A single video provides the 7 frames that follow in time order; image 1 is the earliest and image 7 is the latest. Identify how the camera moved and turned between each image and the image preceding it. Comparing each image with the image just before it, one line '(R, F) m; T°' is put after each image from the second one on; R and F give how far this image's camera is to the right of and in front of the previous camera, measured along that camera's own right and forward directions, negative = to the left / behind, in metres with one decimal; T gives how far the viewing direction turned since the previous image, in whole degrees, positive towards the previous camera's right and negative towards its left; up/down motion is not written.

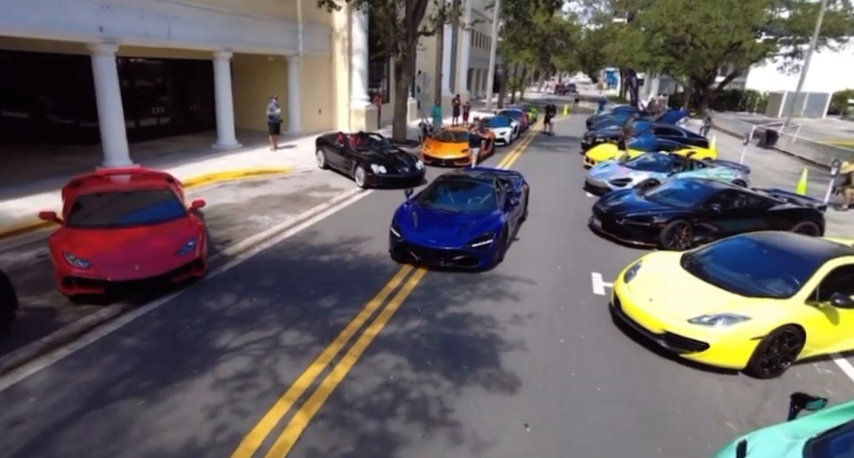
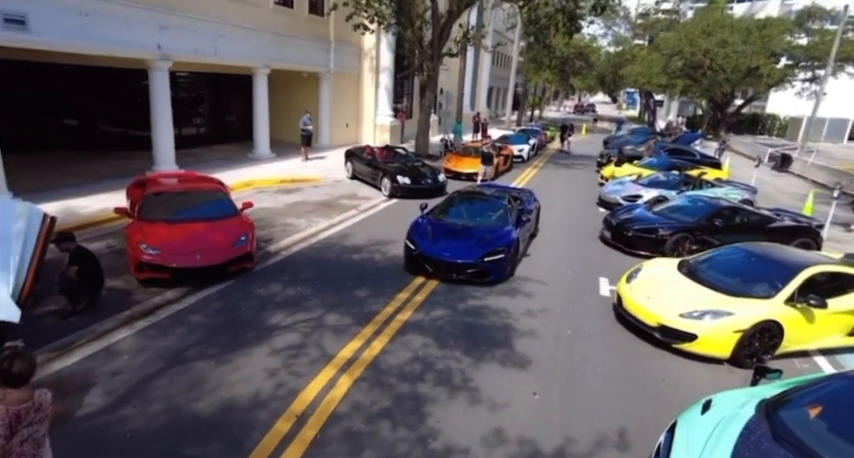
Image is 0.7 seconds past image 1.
(-0.1, -0.8) m; -2°
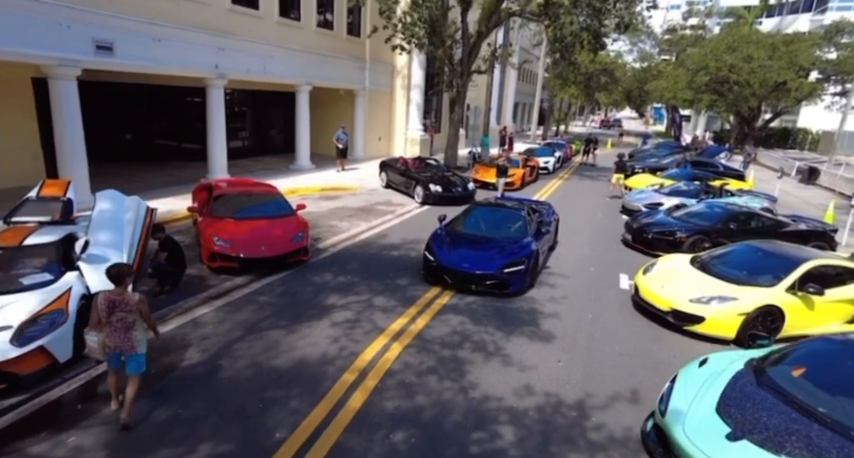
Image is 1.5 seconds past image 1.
(-0.2, -0.9) m; -3°
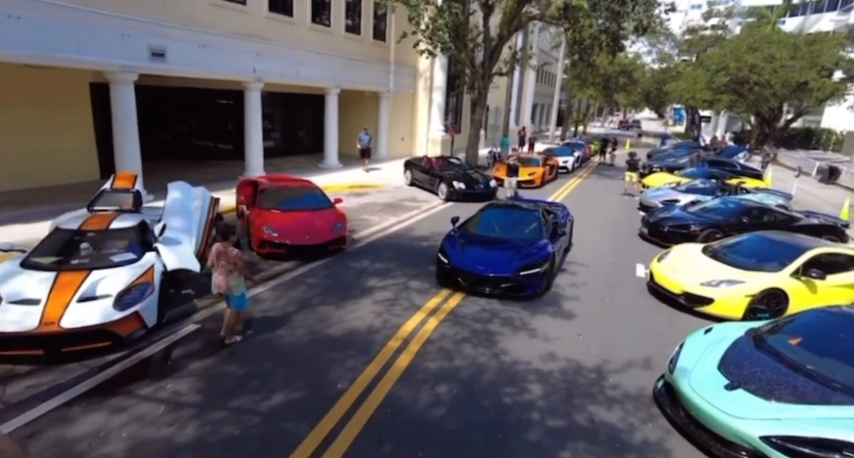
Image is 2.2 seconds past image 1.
(-0.3, -0.7) m; -2°
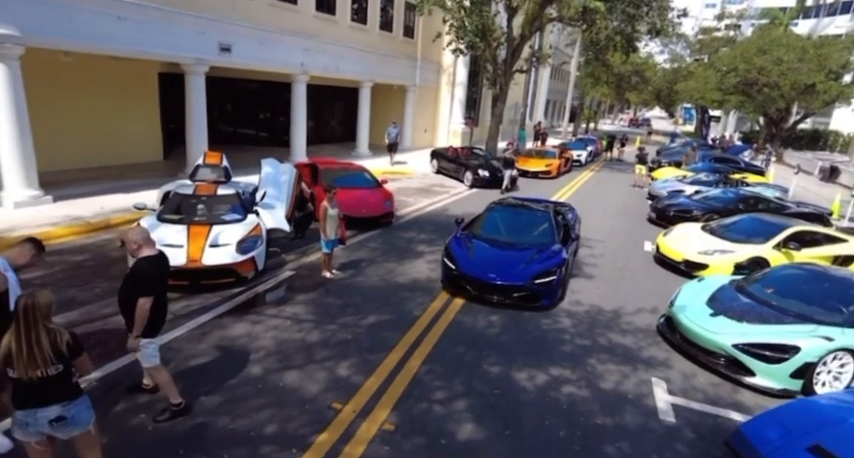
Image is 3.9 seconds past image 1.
(-0.7, -1.5) m; -1°
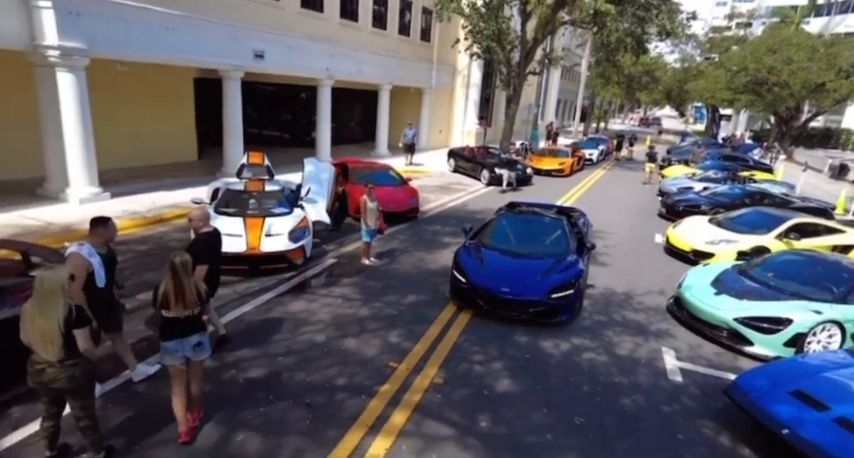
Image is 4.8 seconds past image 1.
(-0.4, -0.8) m; -1°
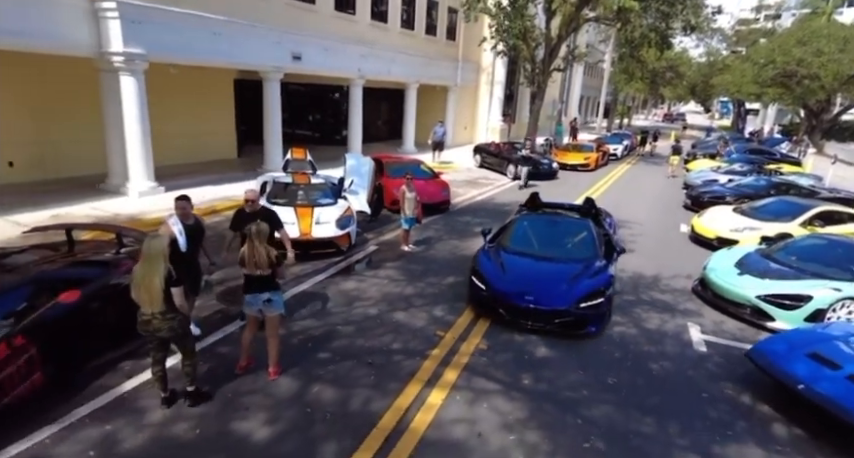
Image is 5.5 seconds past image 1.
(-0.3, -0.6) m; -2°
